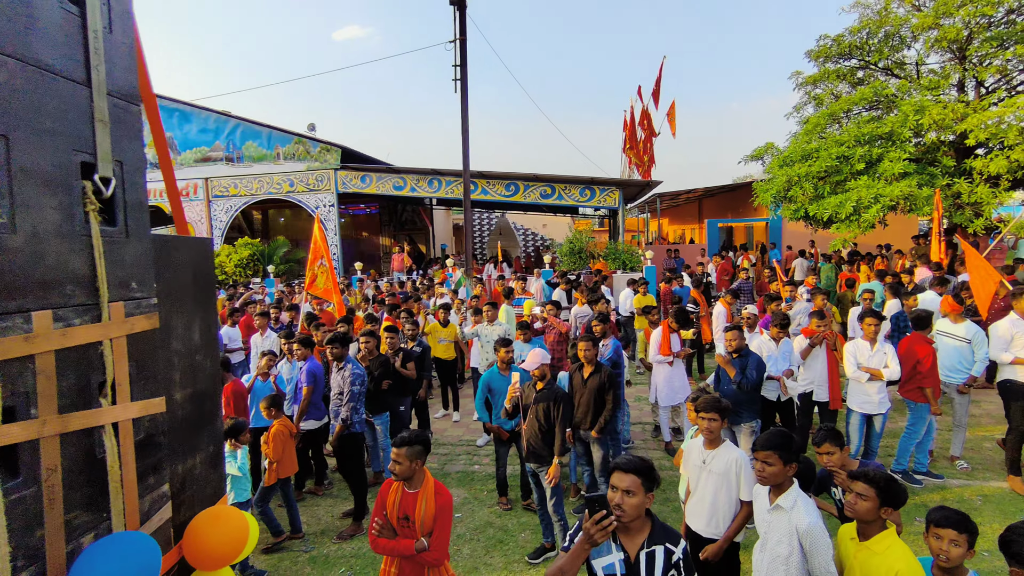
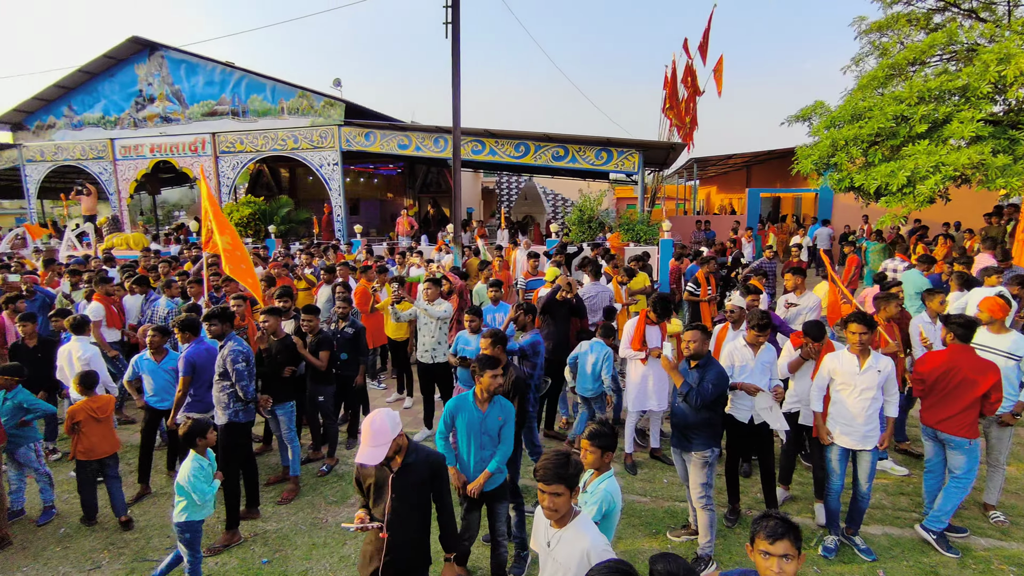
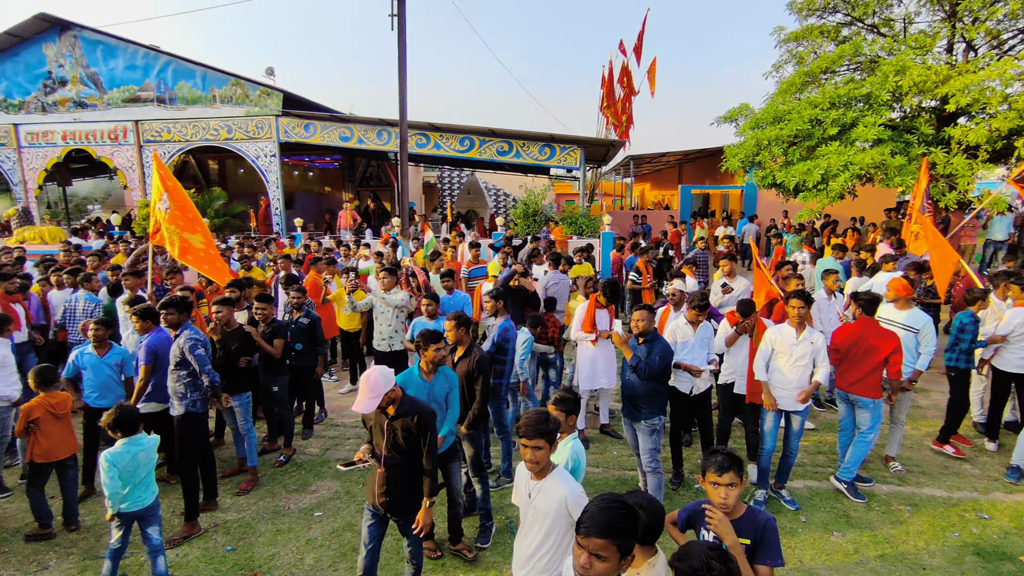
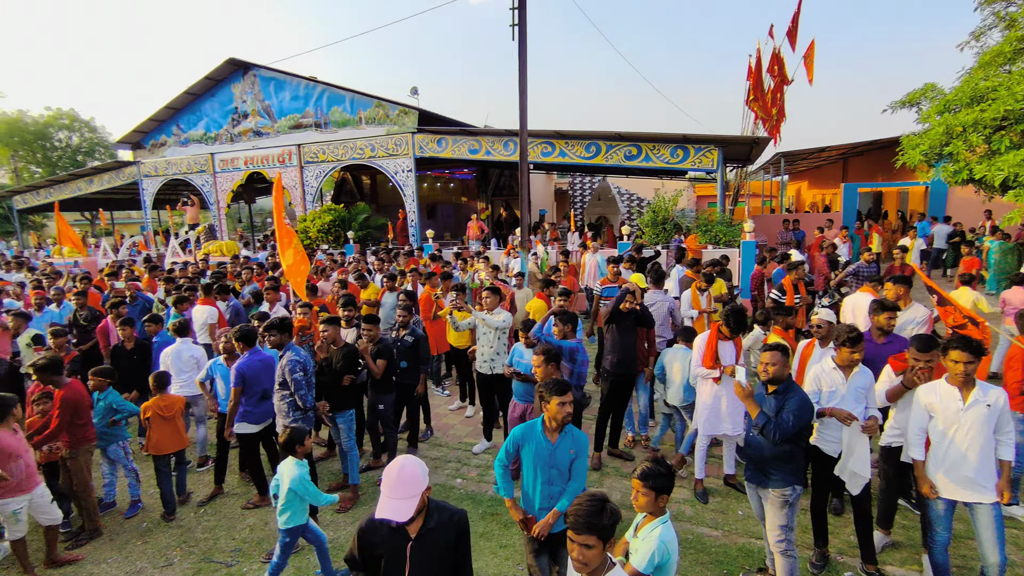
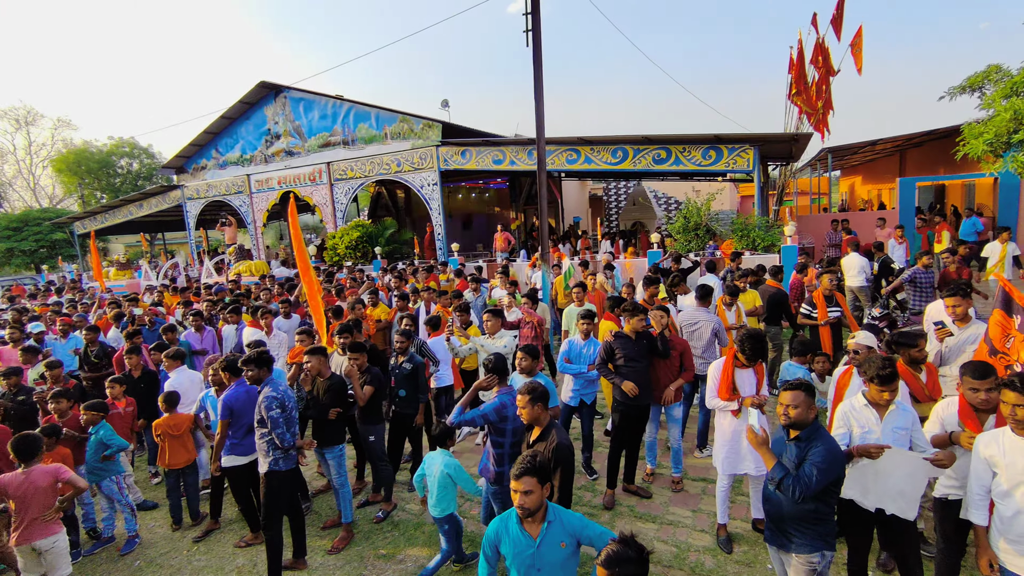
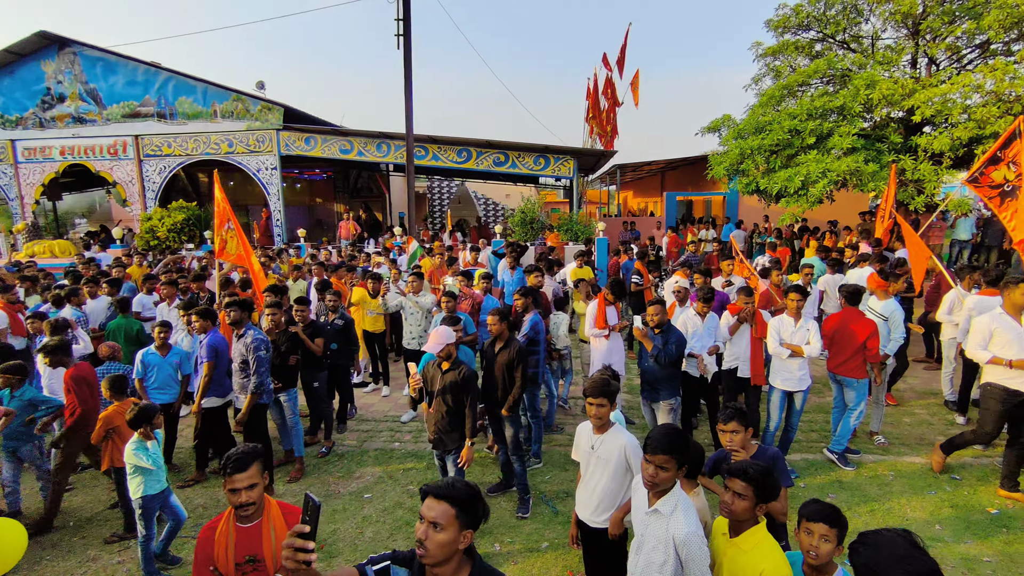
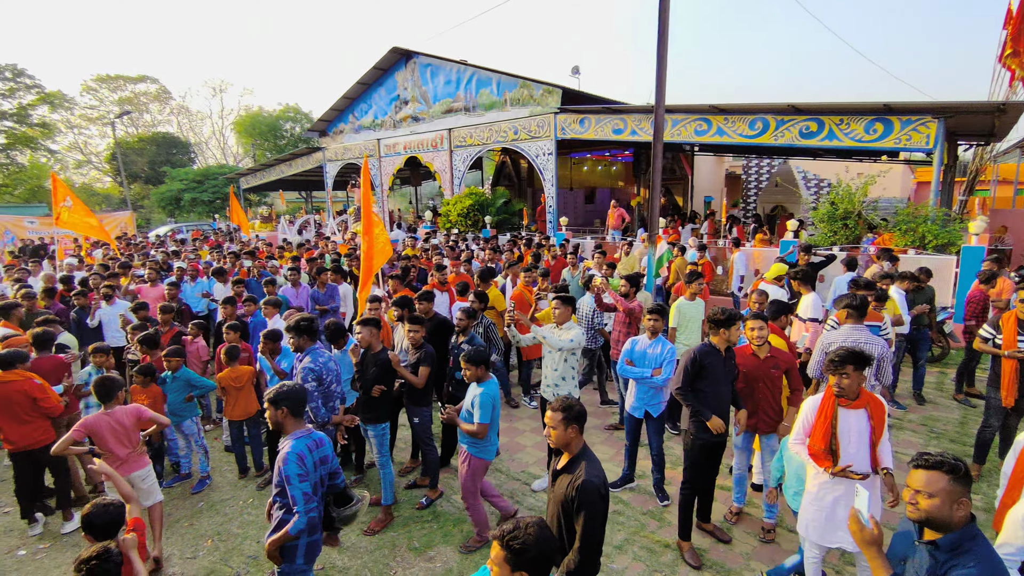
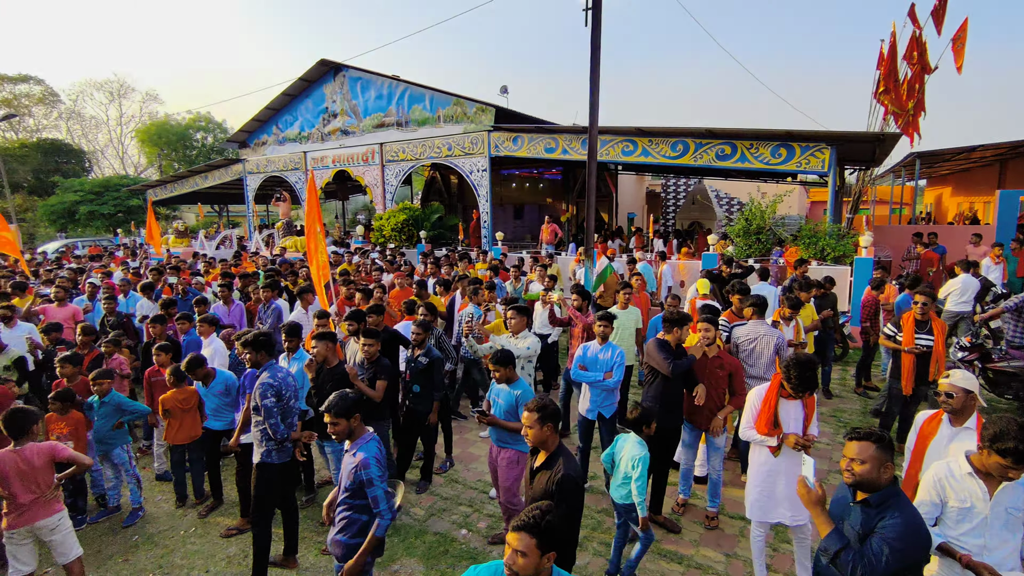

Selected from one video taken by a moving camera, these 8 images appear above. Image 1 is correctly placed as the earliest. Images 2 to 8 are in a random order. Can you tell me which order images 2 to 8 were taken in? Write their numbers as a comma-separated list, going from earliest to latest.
6, 3, 2, 4, 5, 8, 7
